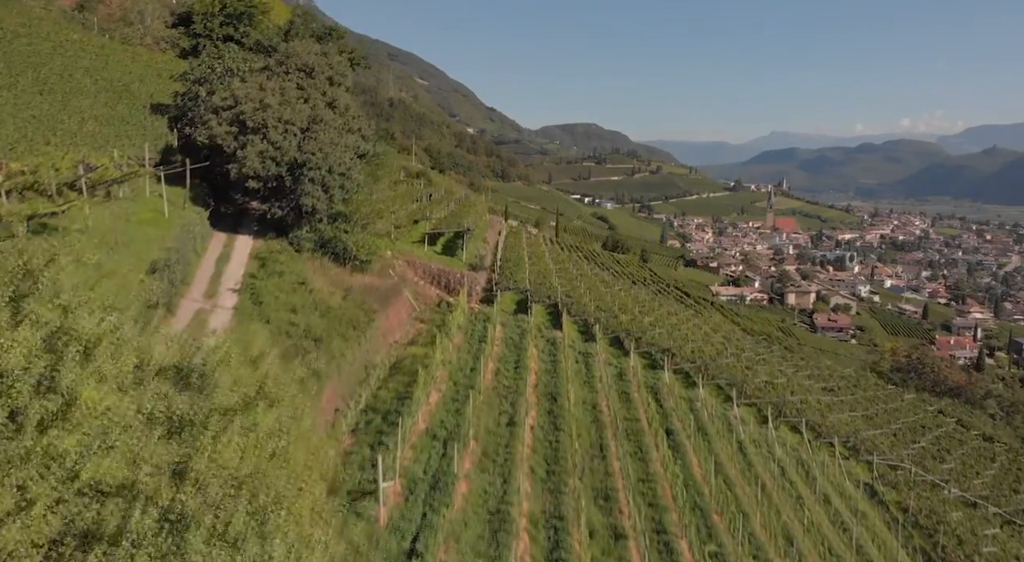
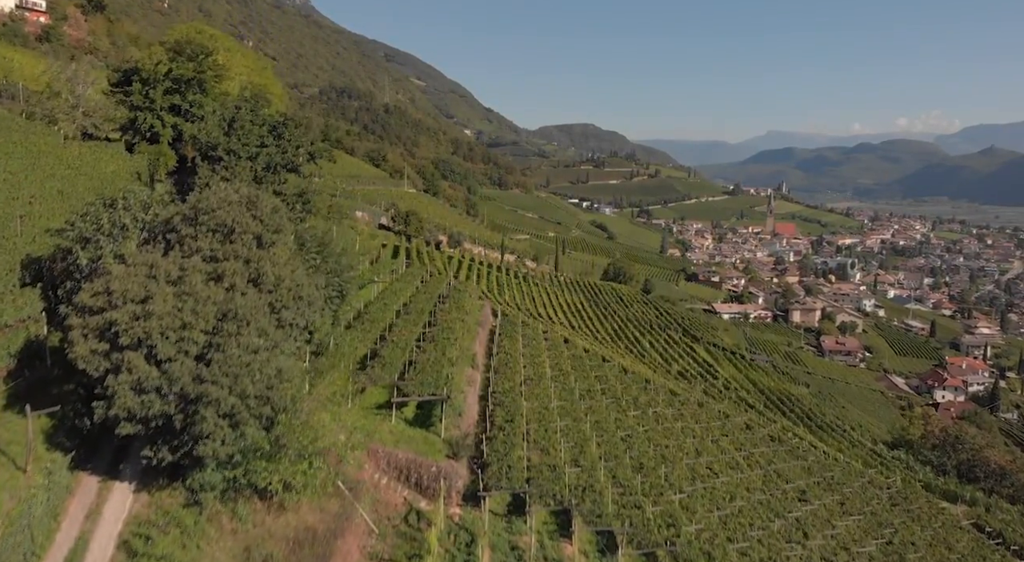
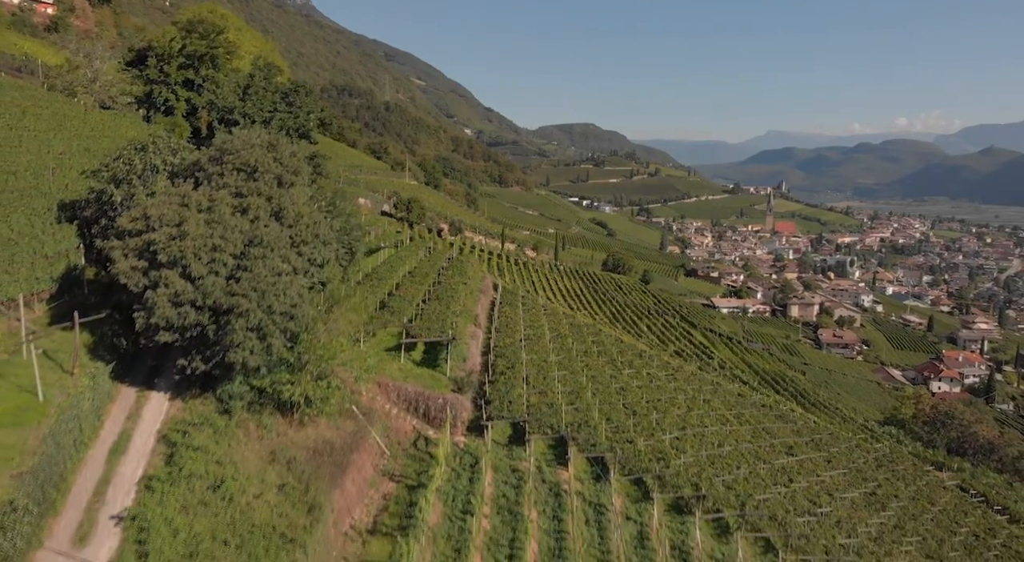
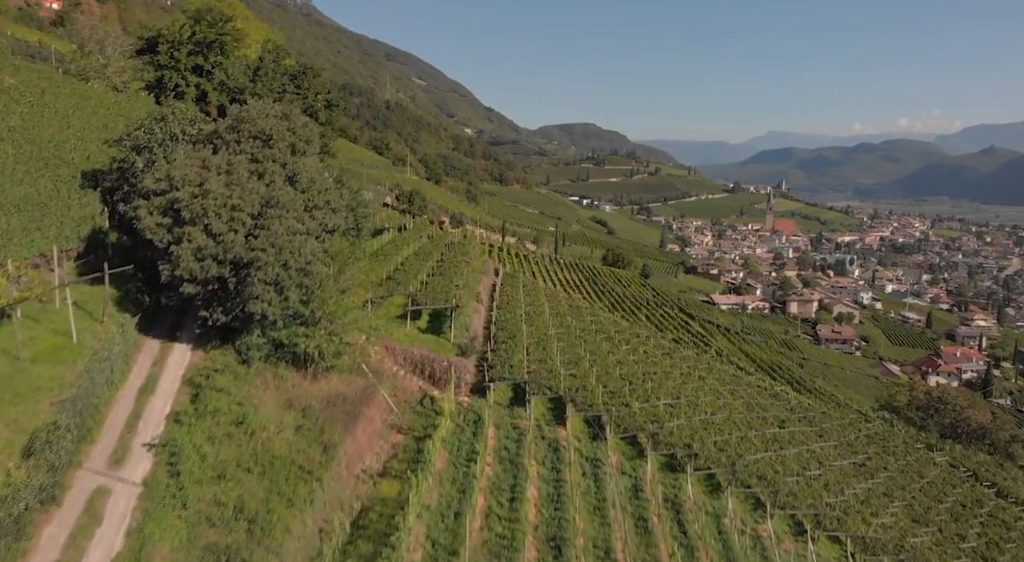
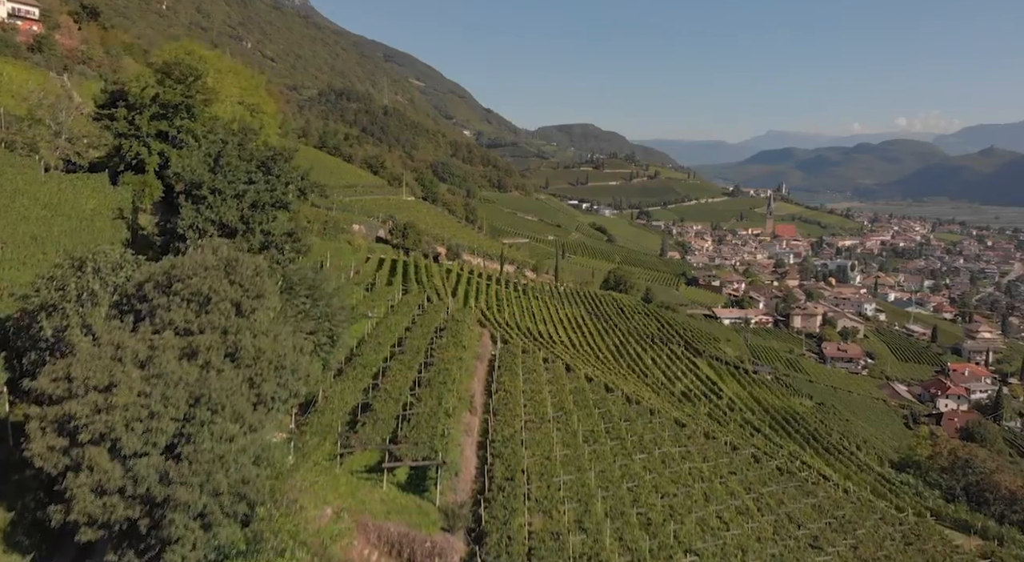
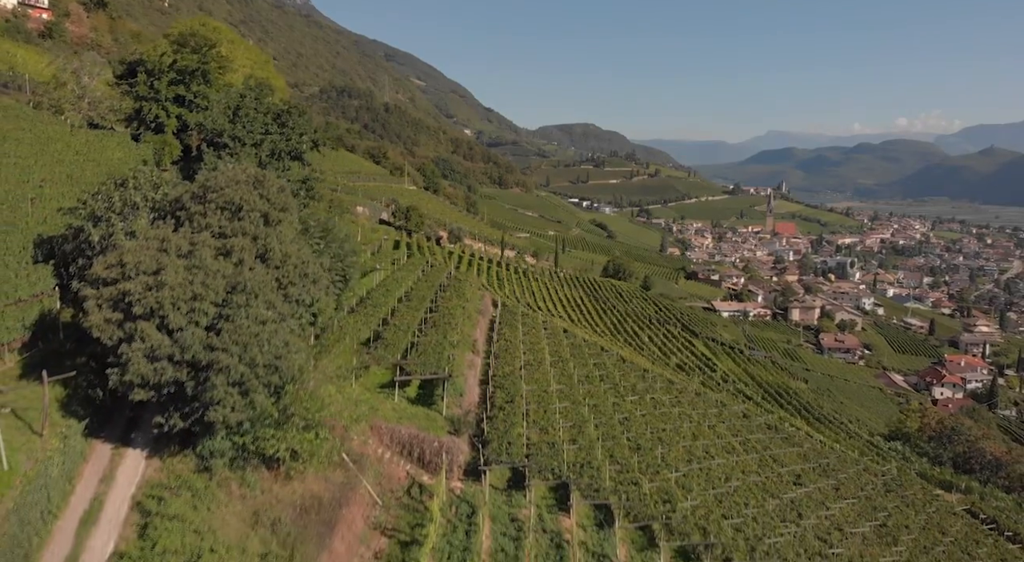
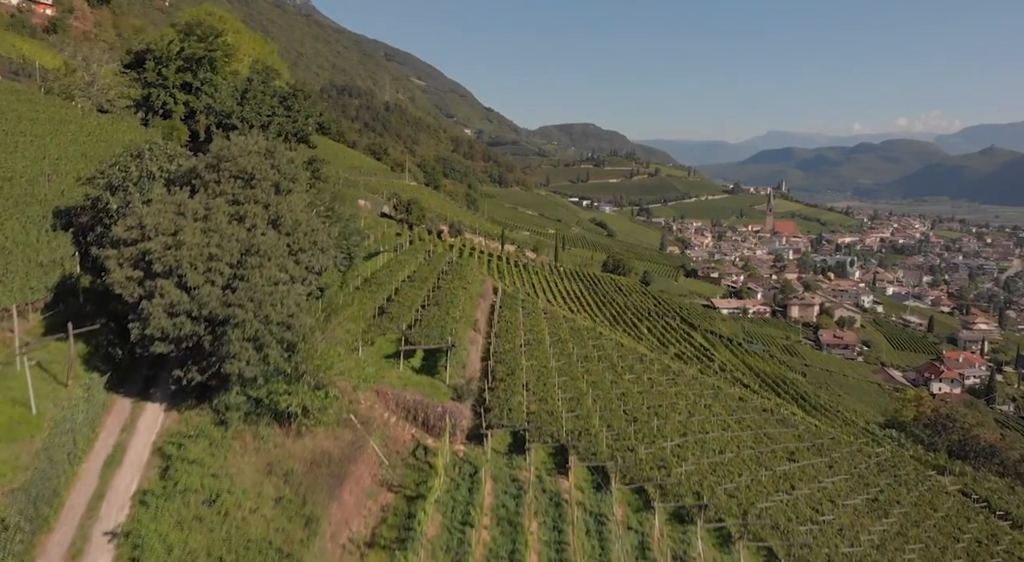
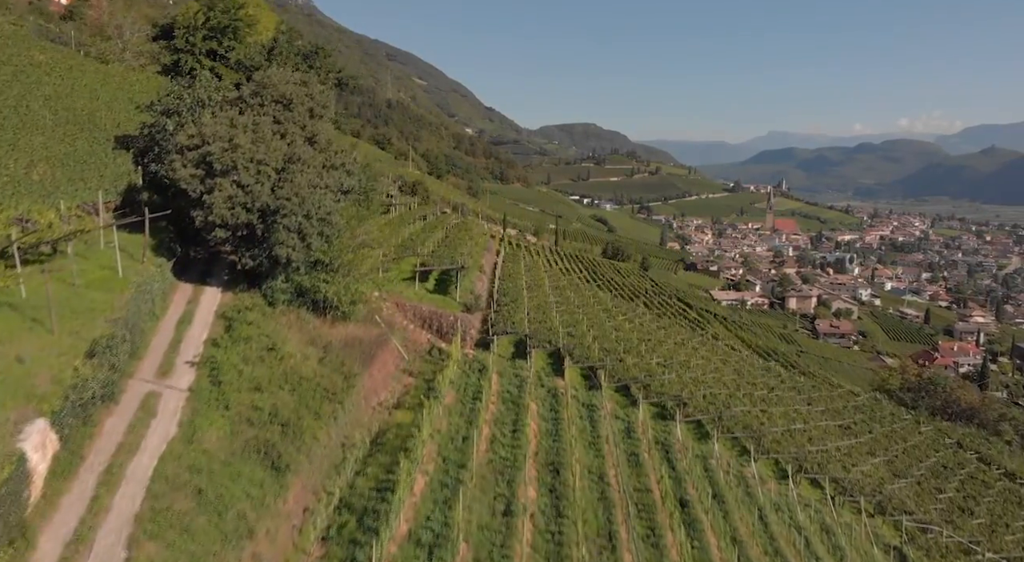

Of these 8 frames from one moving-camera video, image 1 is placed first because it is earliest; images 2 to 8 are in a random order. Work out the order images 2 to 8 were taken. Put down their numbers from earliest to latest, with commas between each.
8, 4, 7, 2, 5, 6, 3
